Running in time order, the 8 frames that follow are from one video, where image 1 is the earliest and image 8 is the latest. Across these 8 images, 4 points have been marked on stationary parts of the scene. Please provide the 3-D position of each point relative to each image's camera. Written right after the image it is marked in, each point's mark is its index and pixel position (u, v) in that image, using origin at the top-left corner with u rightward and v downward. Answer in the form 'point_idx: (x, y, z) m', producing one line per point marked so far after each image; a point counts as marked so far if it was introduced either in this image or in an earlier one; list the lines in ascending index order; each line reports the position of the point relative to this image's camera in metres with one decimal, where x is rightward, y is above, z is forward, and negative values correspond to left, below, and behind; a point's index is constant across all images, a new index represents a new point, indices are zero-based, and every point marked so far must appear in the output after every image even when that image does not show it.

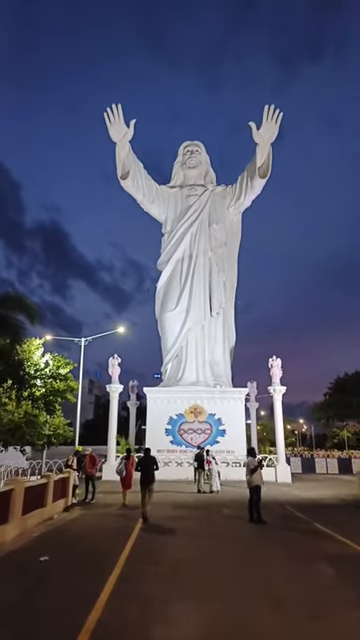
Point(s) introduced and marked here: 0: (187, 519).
0: (+0.2, -4.5, +9.1) m
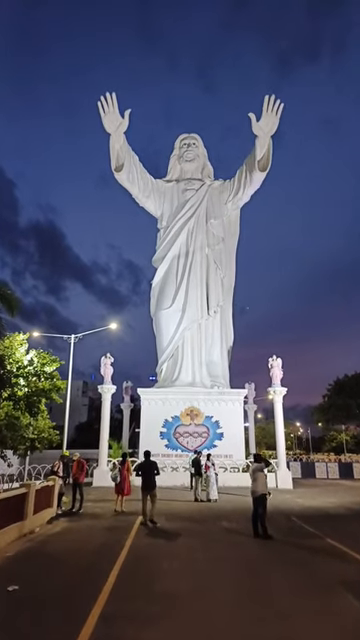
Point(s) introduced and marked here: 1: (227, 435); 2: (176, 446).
0: (+0.1, -4.4, +8.2) m
1: (+2.3, -5.5, +19.2) m
2: (-0.2, -6.0, +19.0) m
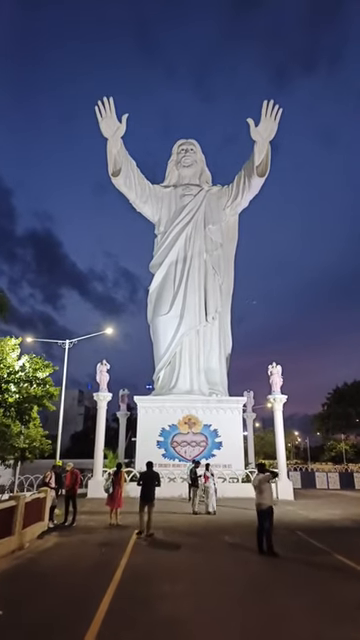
0: (+0.1, -4.4, +7.7) m
1: (+2.1, -5.8, +18.7) m
2: (-0.3, -6.3, +18.4) m
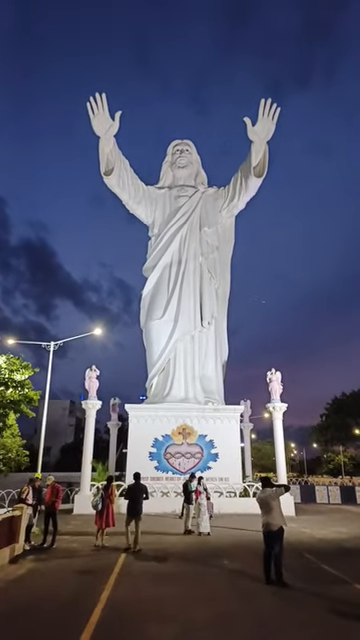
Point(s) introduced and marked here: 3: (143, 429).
0: (0.0, -4.3, +6.7) m
1: (+1.9, -6.0, +17.6) m
2: (-0.6, -6.4, +17.3) m
3: (-1.7, -4.9, +17.9) m
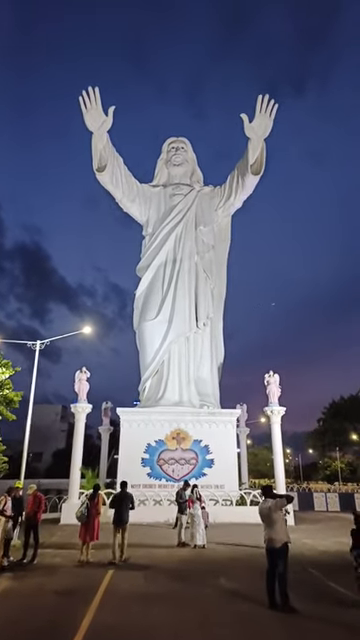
0: (-0.2, -4.1, +6.0) m
1: (+1.6, -6.0, +16.9) m
2: (-0.8, -6.4, +16.6) m
3: (-1.9, -4.9, +17.2) m
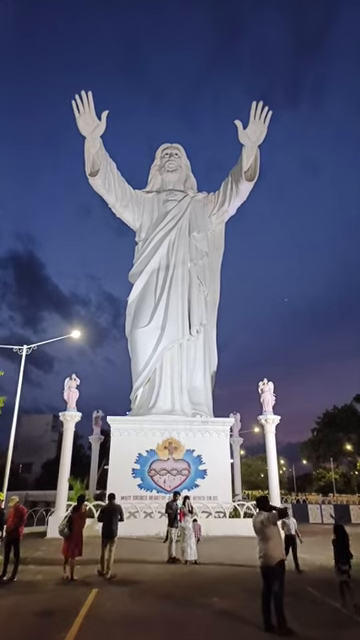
0: (-0.3, -4.1, +5.6) m
1: (+1.3, -6.3, +16.5) m
2: (-1.2, -6.7, +16.1) m
3: (-2.3, -5.1, +16.7) m
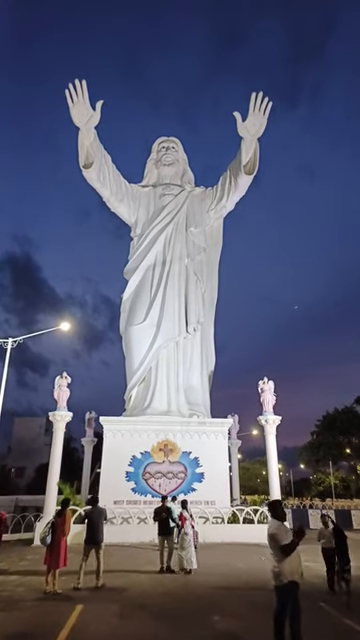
0: (-0.4, -3.9, +4.8) m
1: (+1.1, -6.1, +15.7) m
2: (-1.3, -6.5, +15.3) m
3: (-2.4, -5.0, +15.9) m
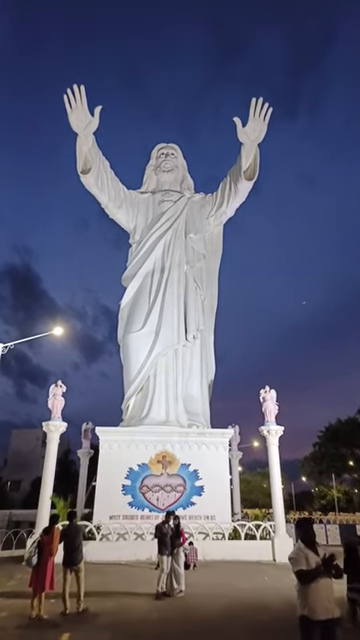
0: (-0.4, -3.8, +4.3) m
1: (+1.1, -6.4, +15.1) m
2: (-1.4, -6.8, +14.7) m
3: (-2.5, -5.2, +15.3) m
